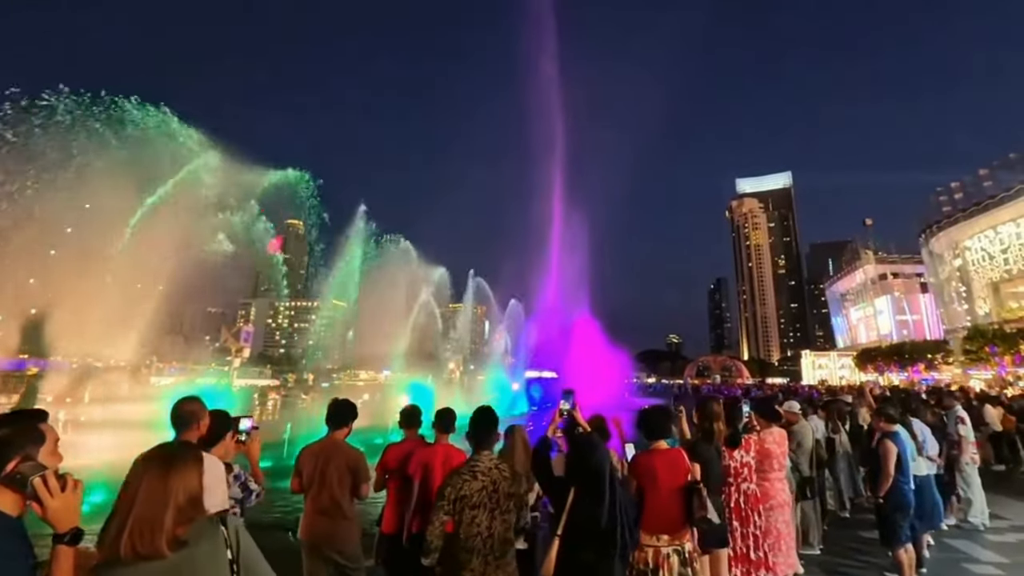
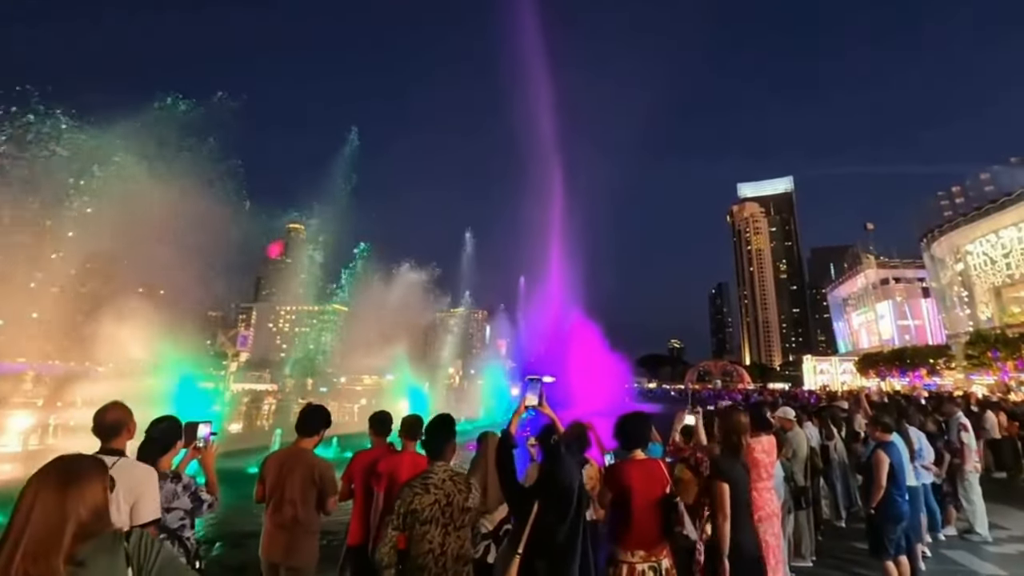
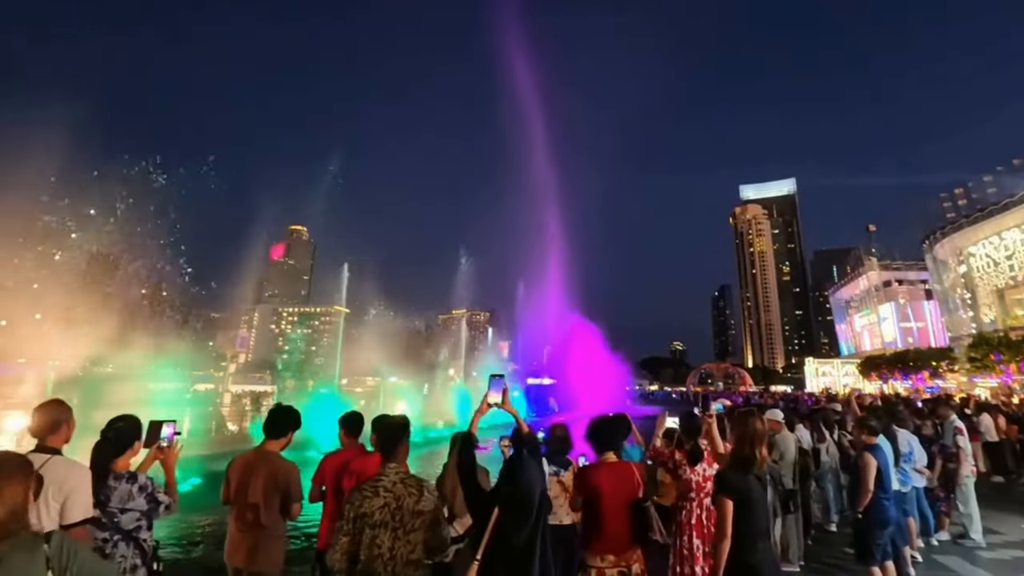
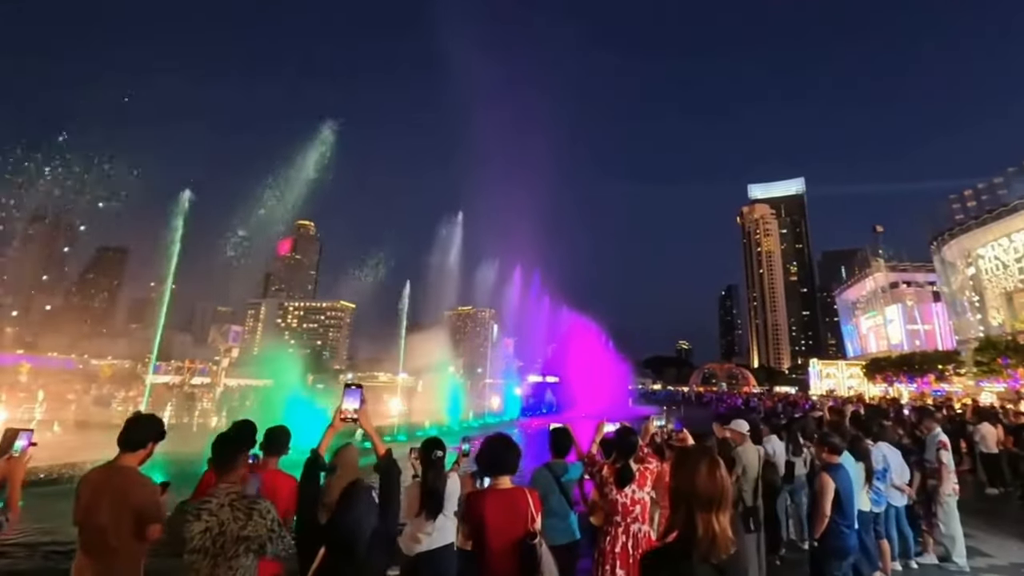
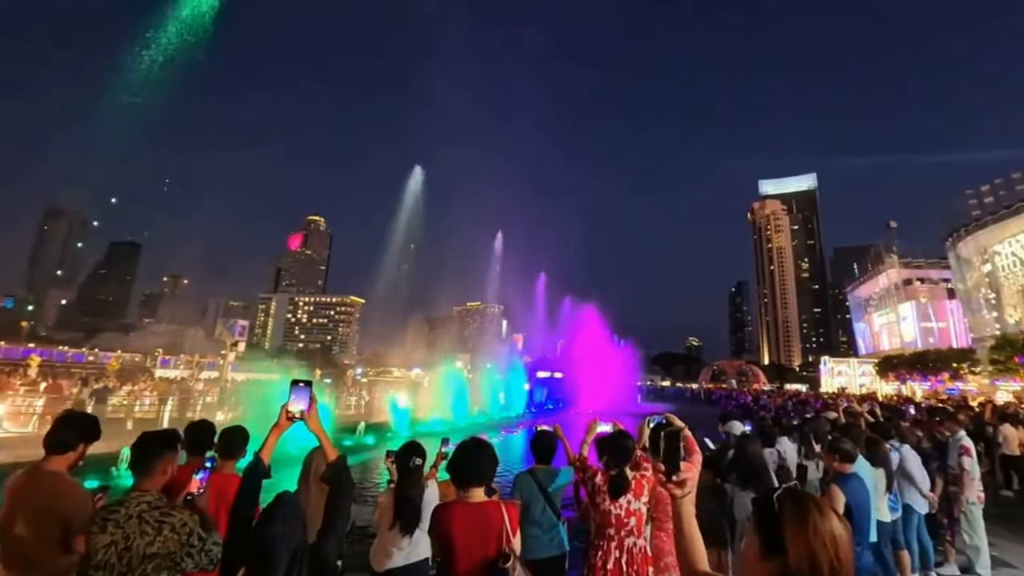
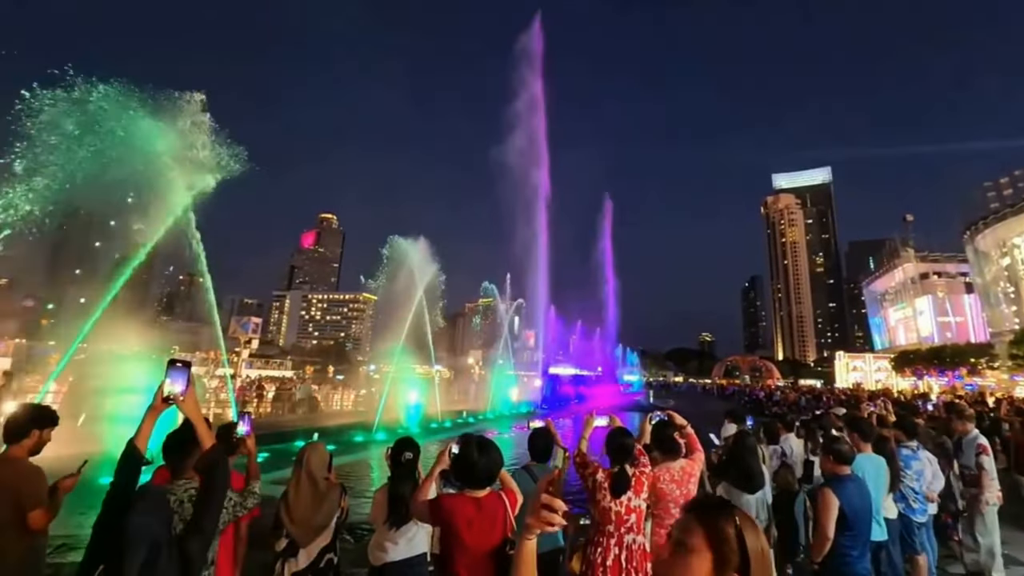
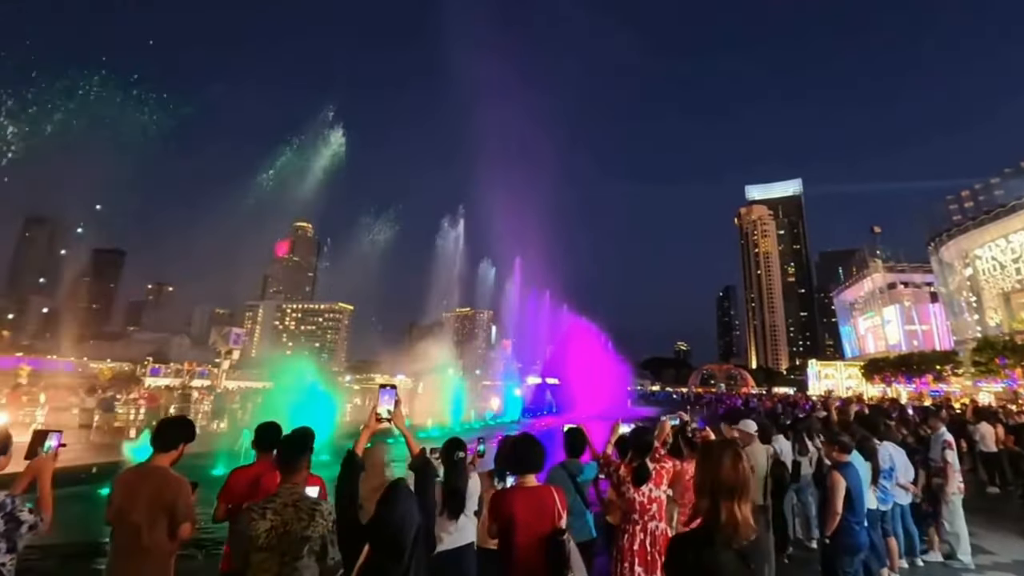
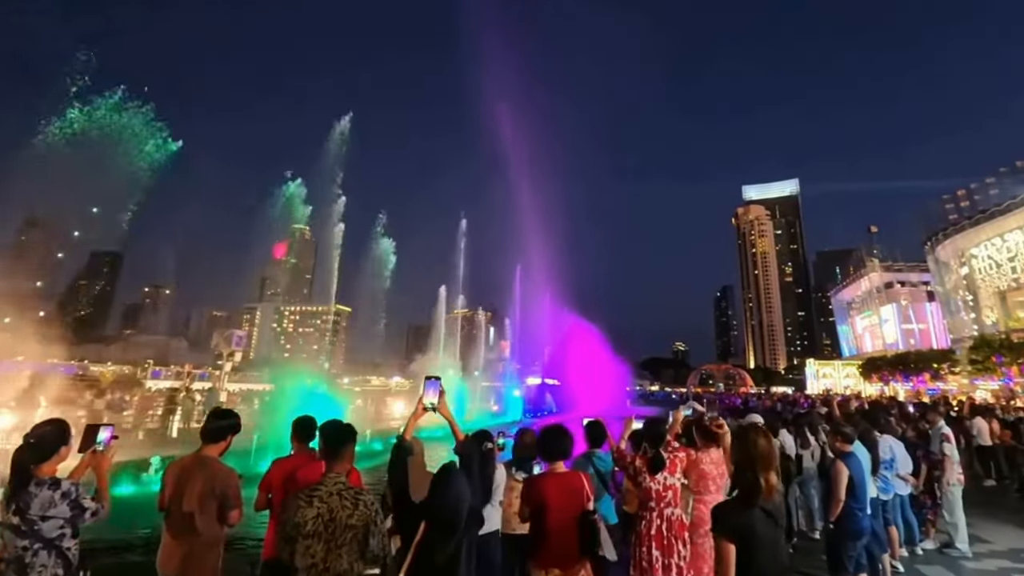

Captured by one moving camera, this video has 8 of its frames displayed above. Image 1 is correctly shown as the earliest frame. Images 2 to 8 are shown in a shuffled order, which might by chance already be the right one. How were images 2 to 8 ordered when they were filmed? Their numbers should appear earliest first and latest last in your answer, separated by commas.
2, 3, 8, 7, 4, 5, 6
